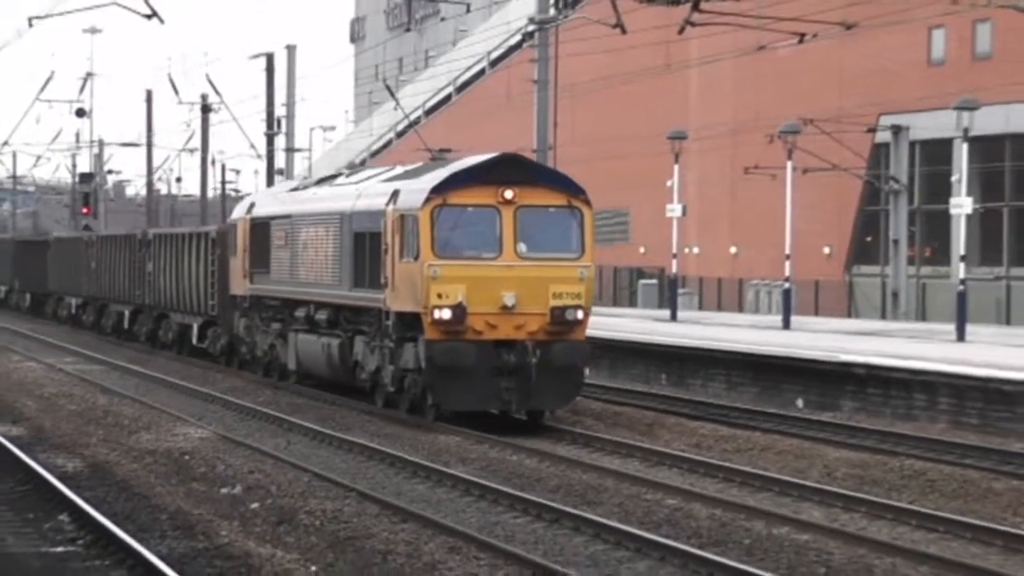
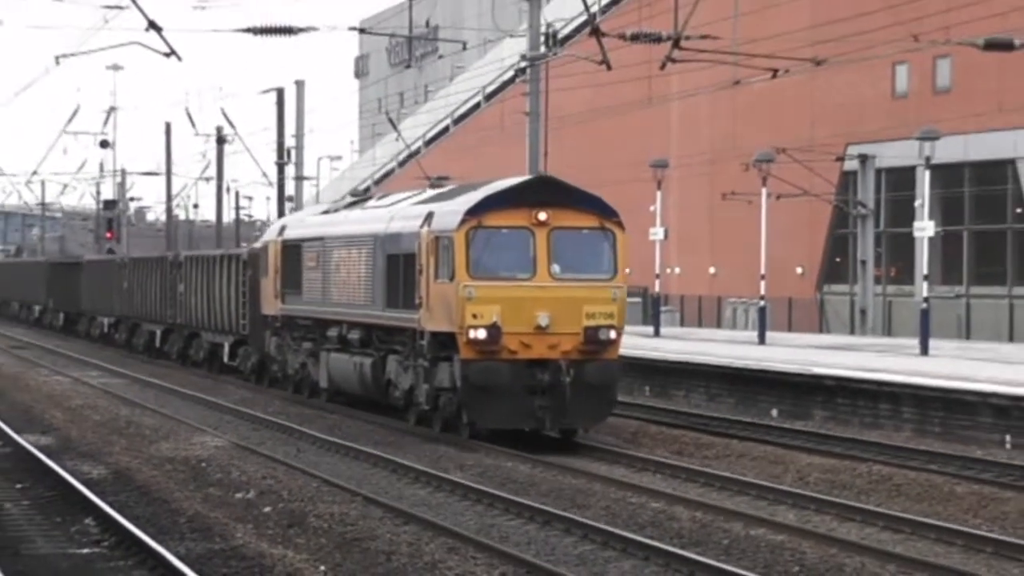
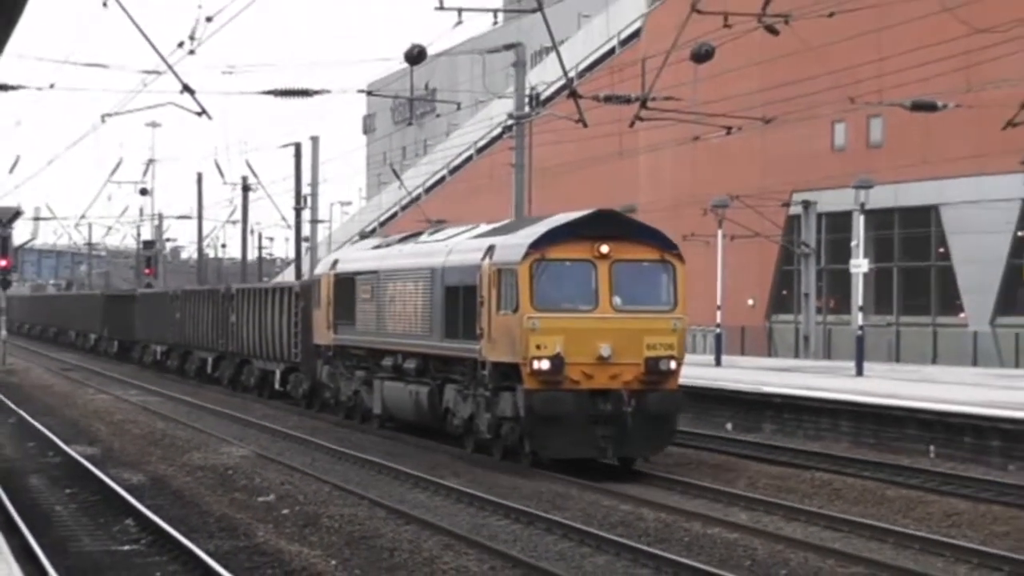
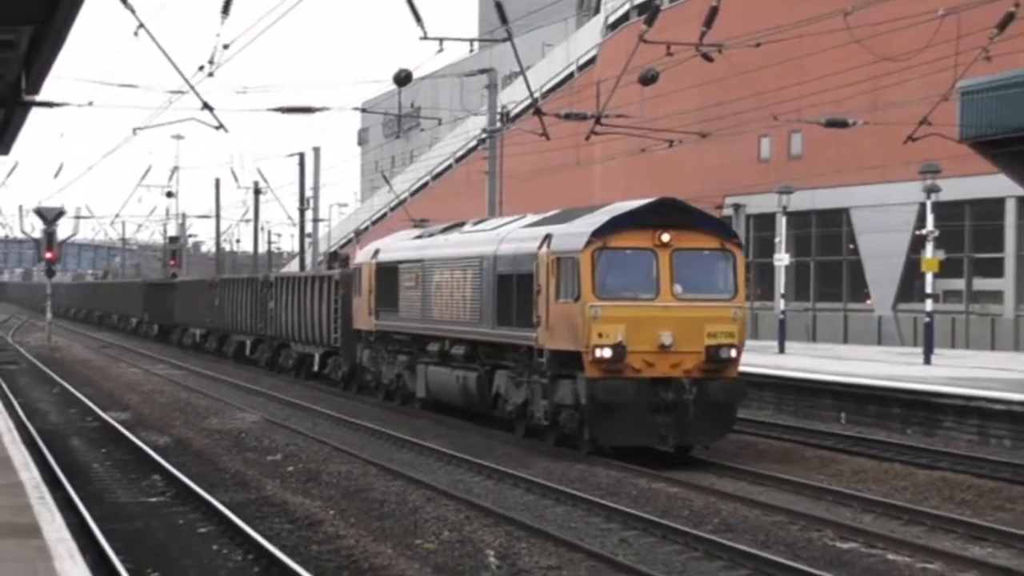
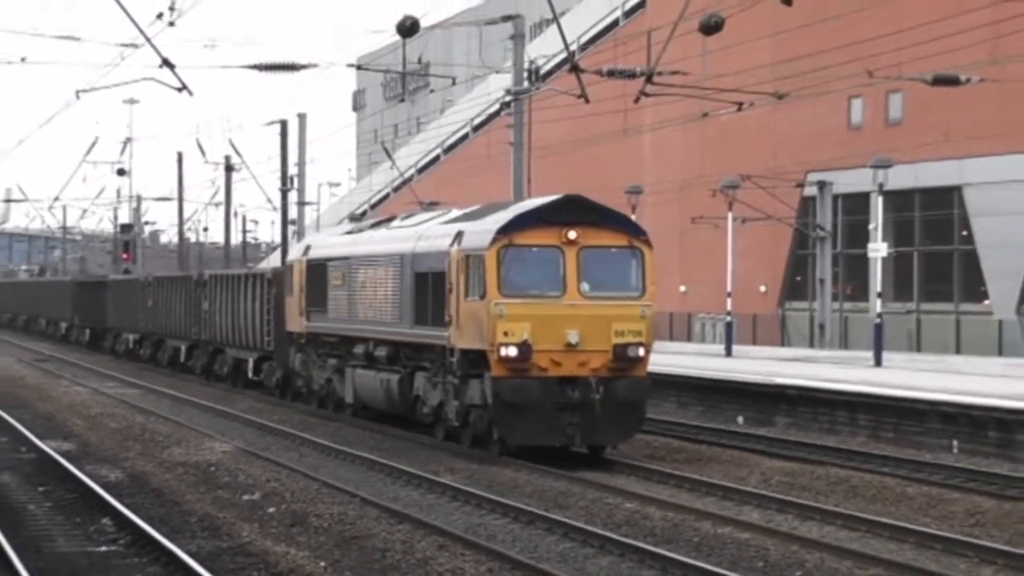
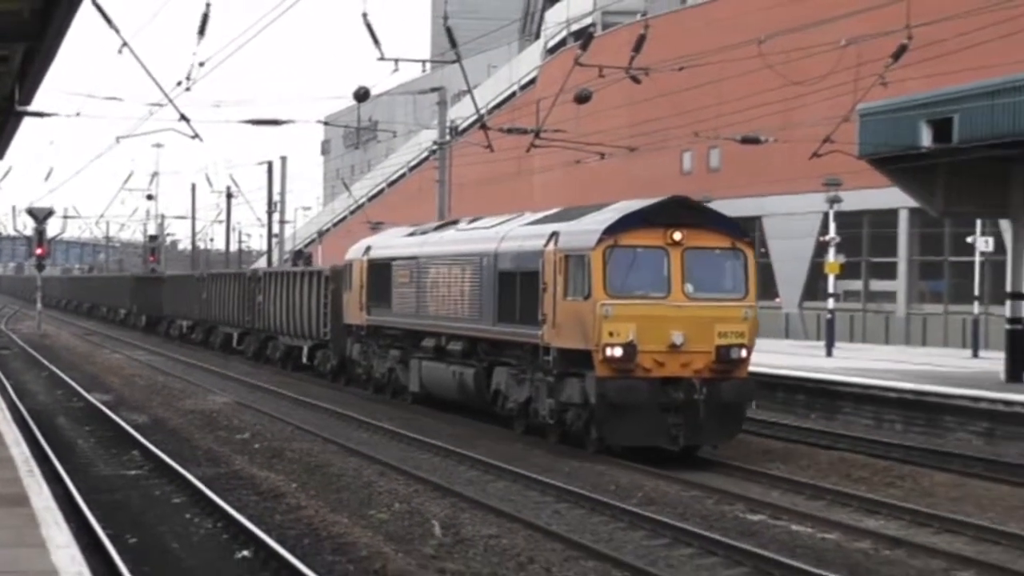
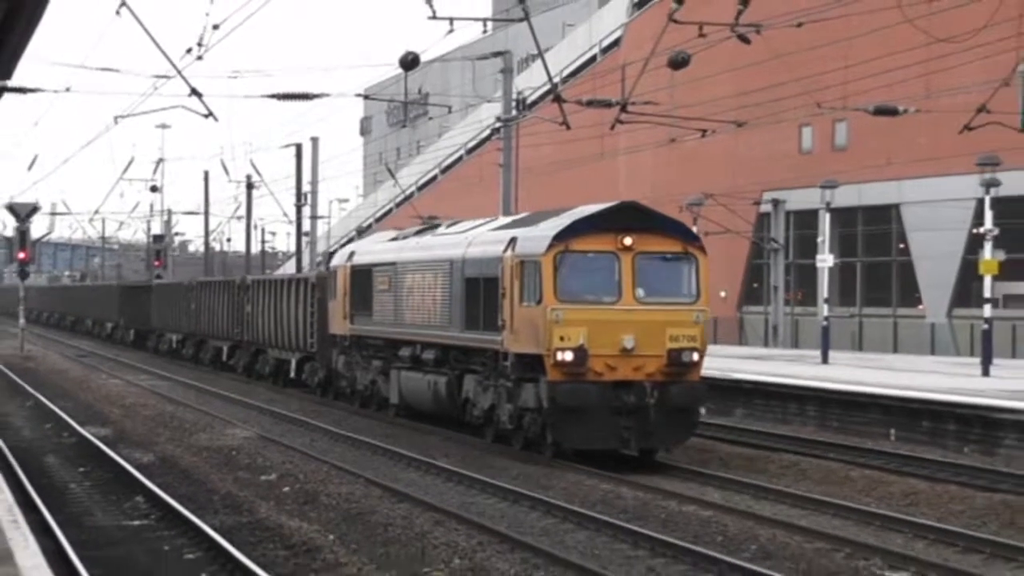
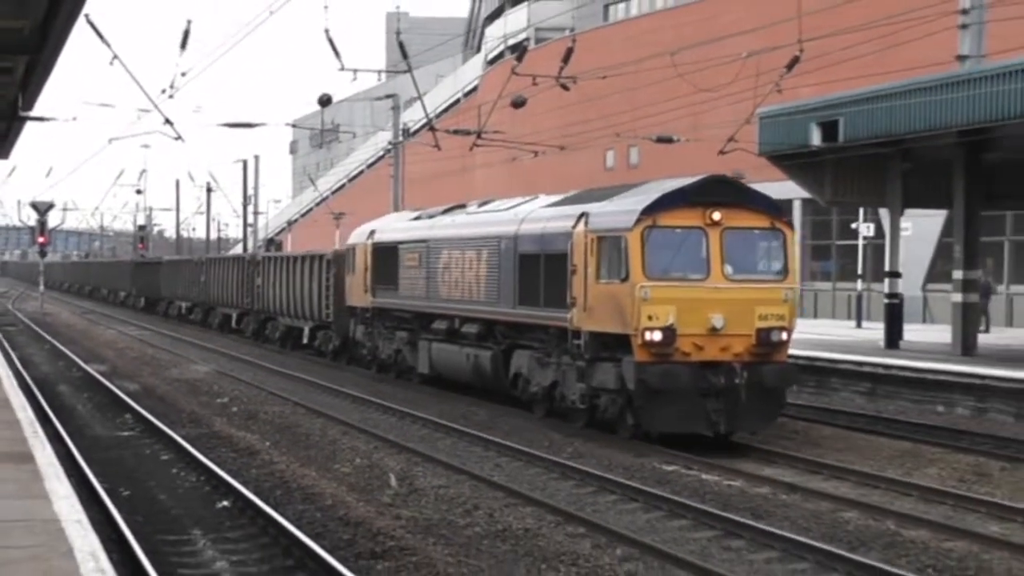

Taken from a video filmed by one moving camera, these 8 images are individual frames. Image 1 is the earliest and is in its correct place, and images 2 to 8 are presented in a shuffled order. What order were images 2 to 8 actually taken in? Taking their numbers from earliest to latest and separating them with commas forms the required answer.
2, 5, 3, 7, 4, 6, 8
